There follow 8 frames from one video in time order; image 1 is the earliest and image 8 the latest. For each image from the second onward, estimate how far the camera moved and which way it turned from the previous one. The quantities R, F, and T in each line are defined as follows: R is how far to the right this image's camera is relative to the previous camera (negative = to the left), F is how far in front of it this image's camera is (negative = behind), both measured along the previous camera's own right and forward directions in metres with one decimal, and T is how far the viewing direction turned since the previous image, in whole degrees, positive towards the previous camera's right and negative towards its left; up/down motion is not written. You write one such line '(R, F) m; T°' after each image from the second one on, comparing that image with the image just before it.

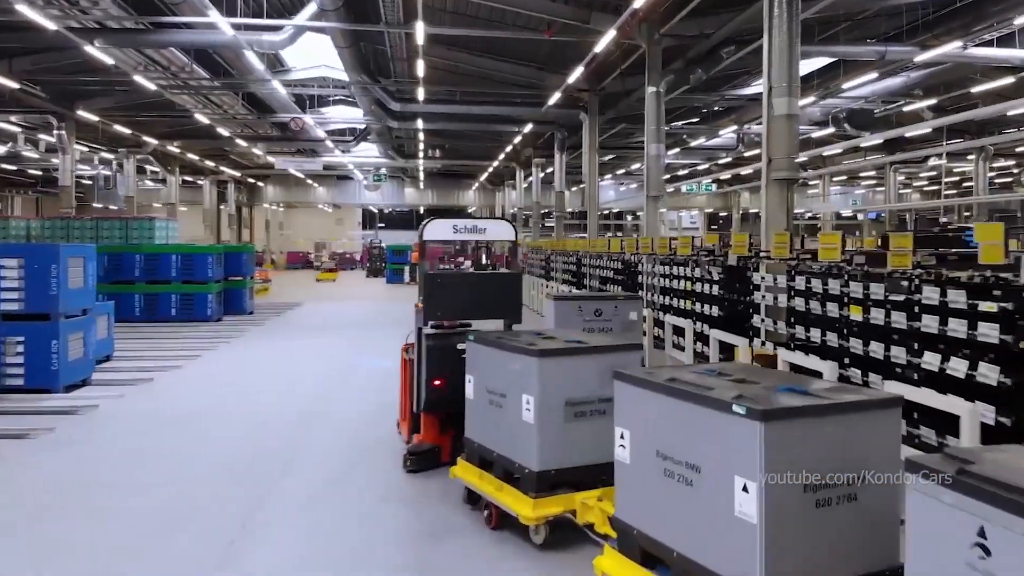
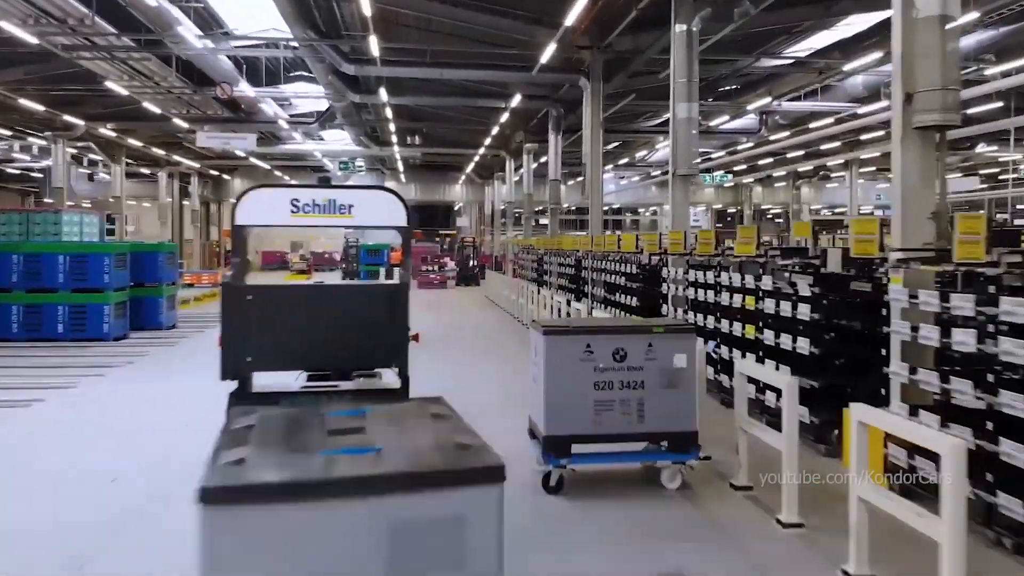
(+0.2, +2.8) m; 0°
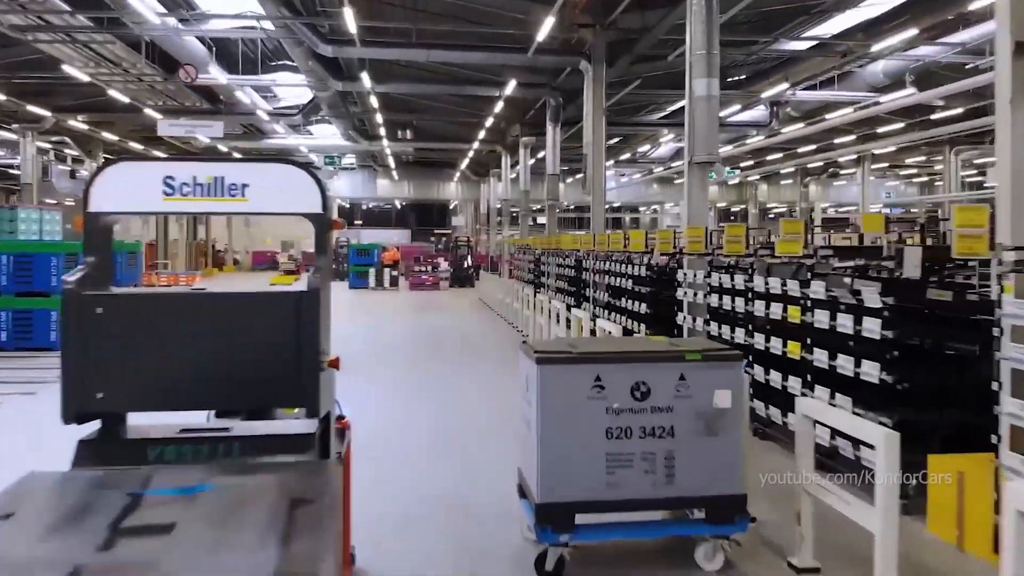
(+0.1, +1.0) m; 0°
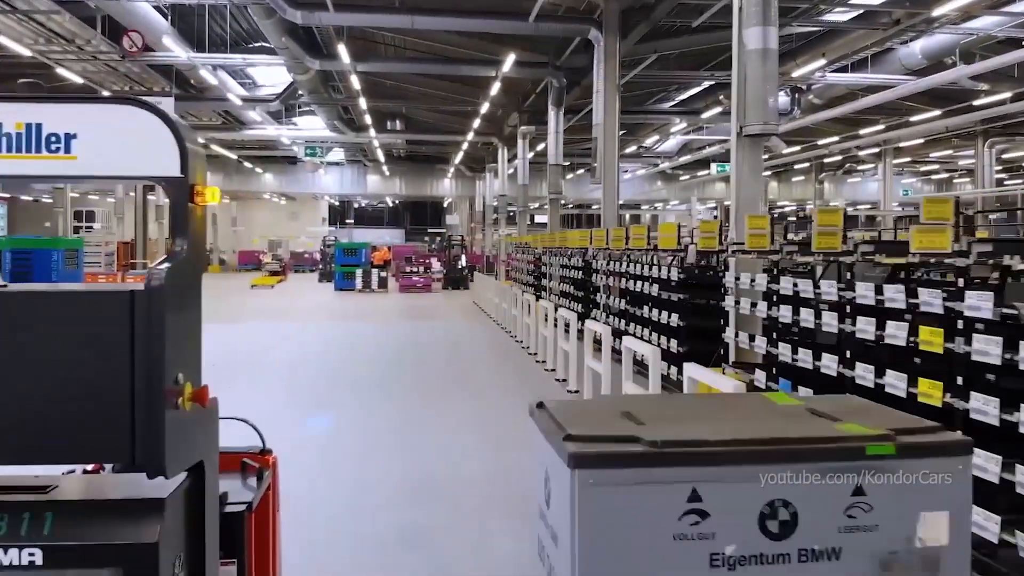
(0.0, +1.4) m; 0°
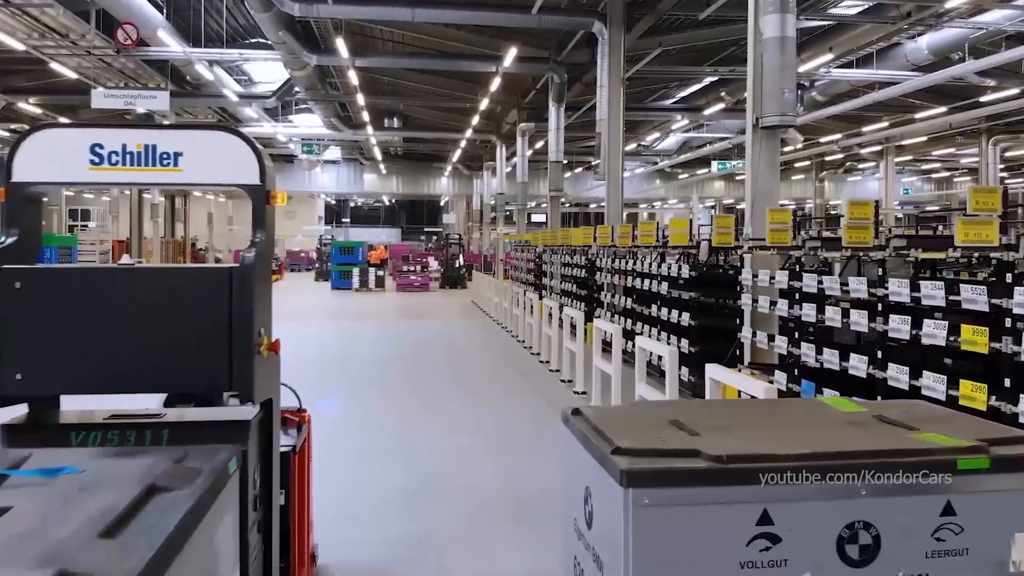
(-0.1, +0.2) m; 0°
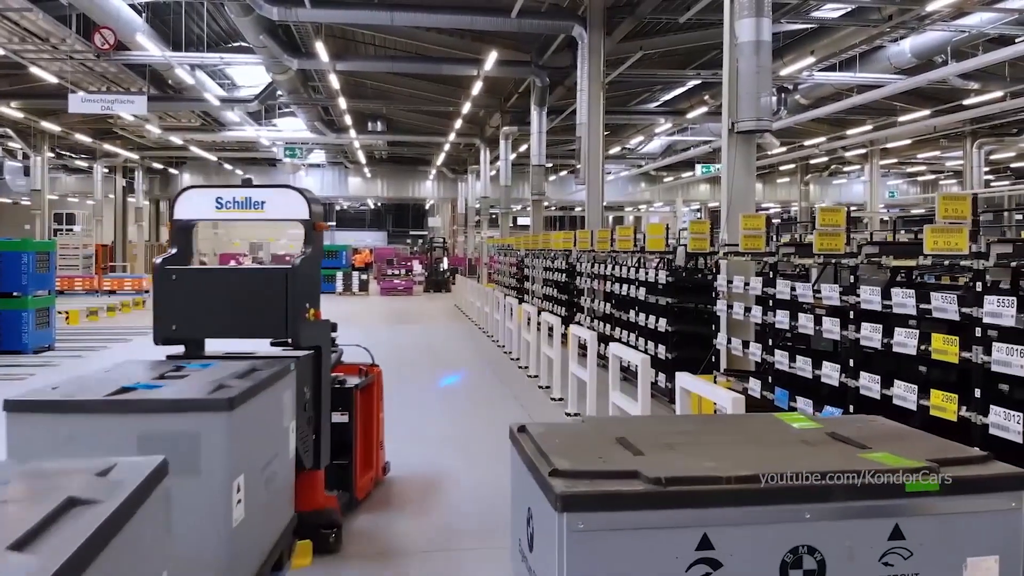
(+0.1, +0.1) m; +1°
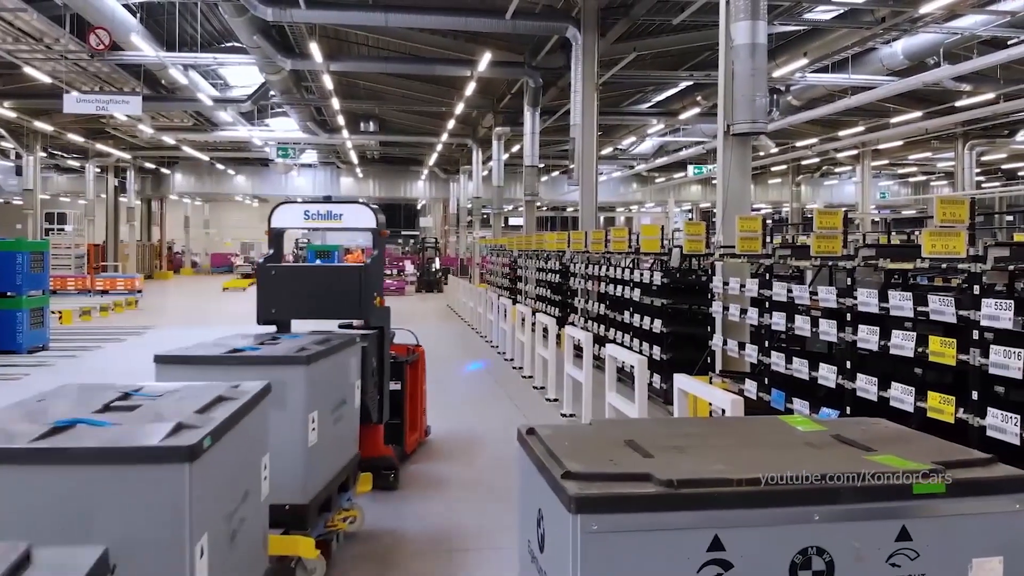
(0.0, 0.0) m; +1°
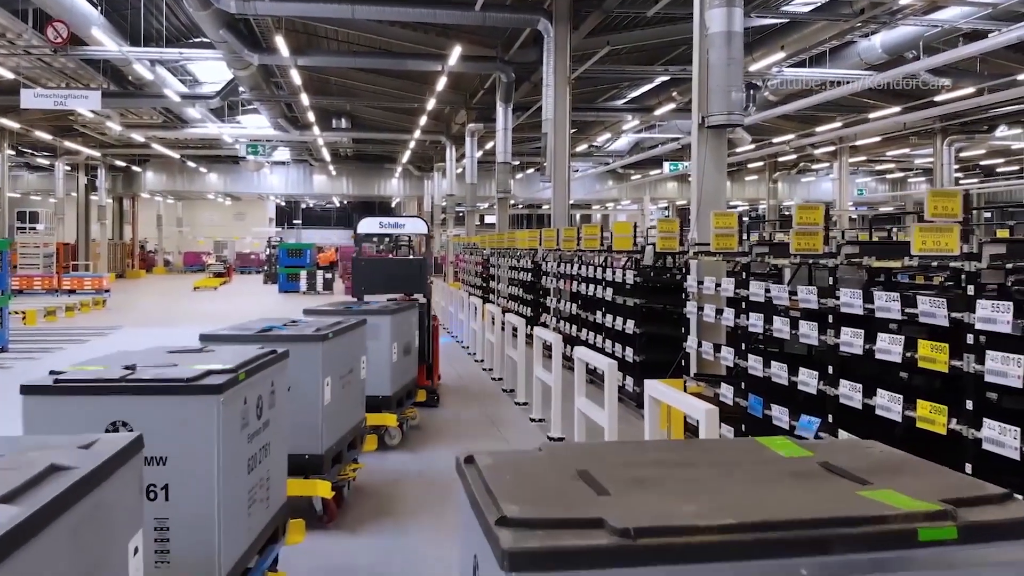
(+0.1, +0.3) m; +2°
